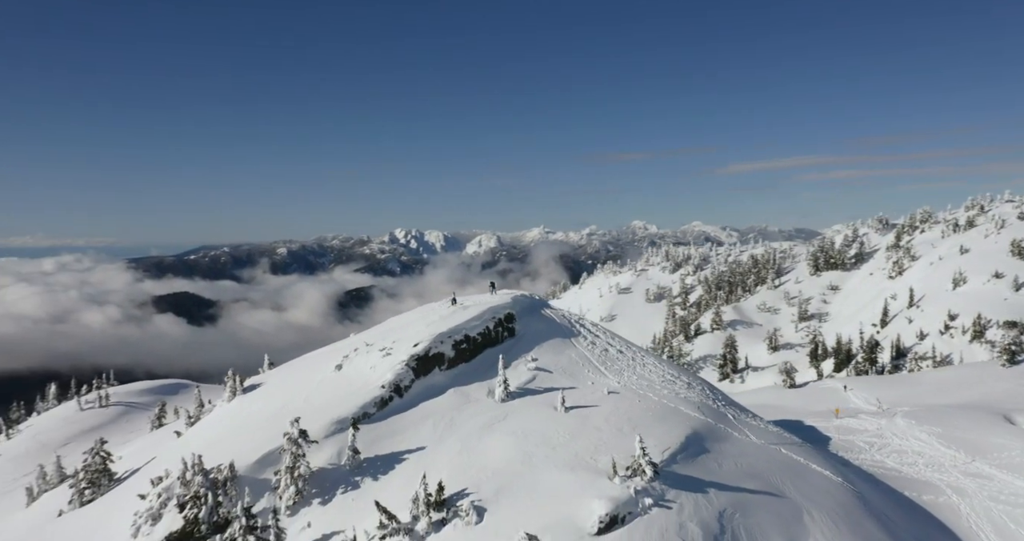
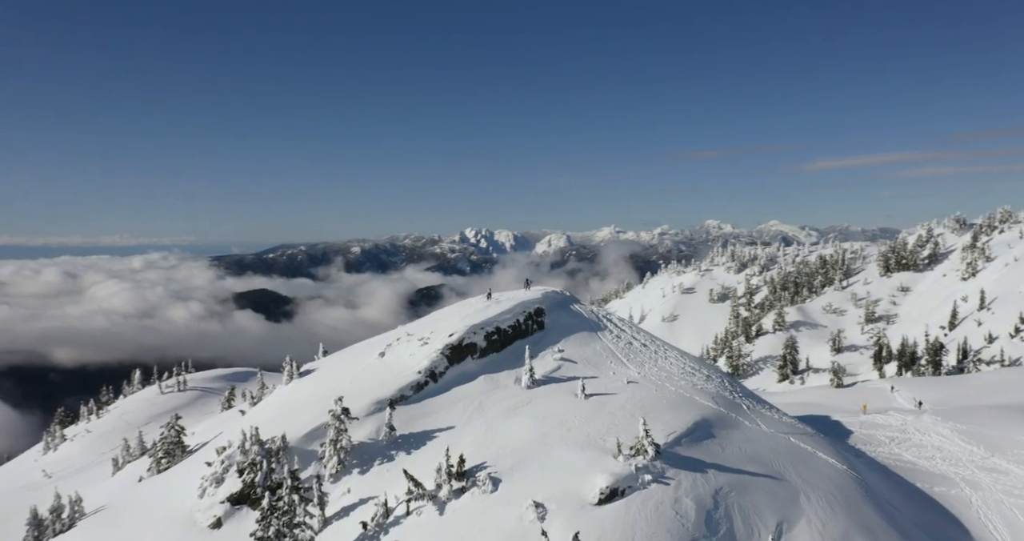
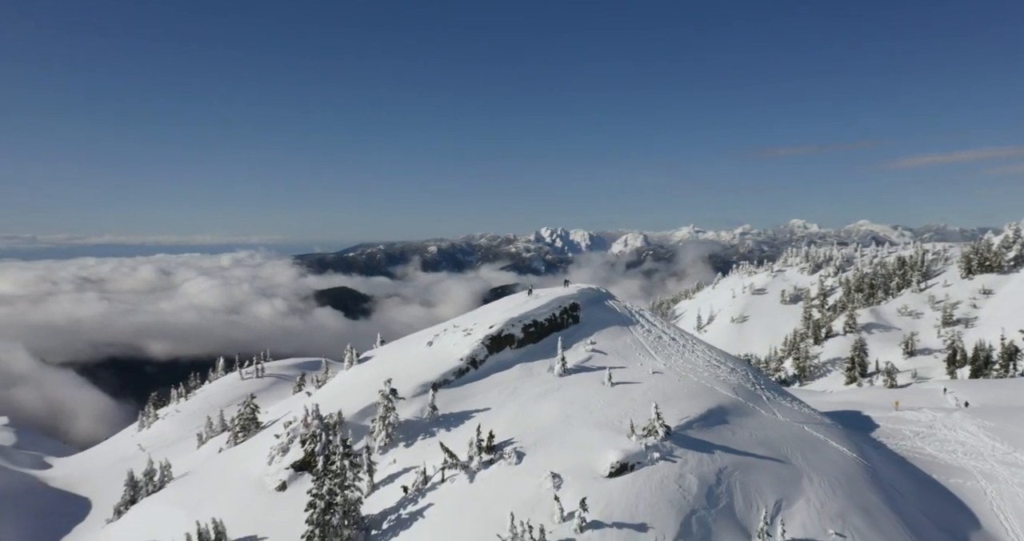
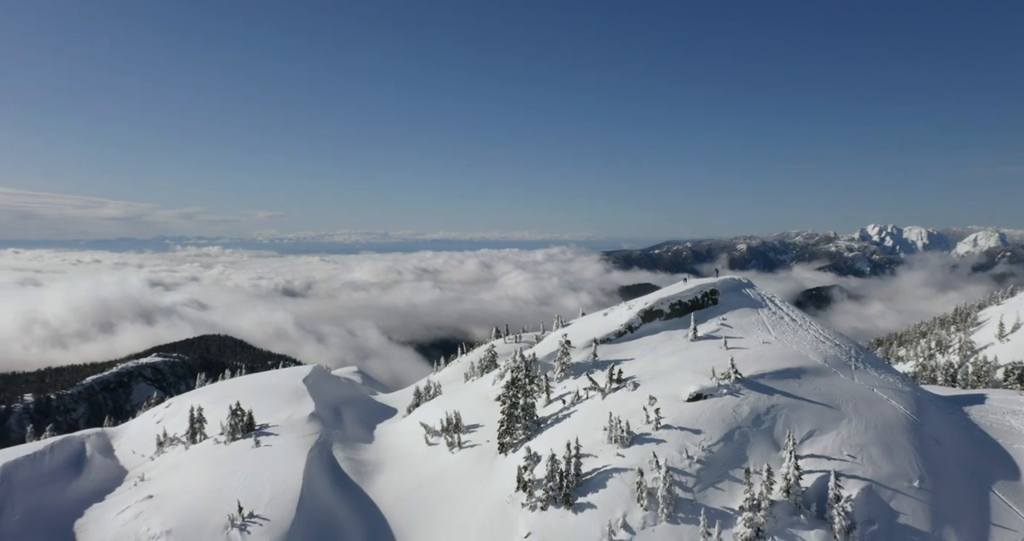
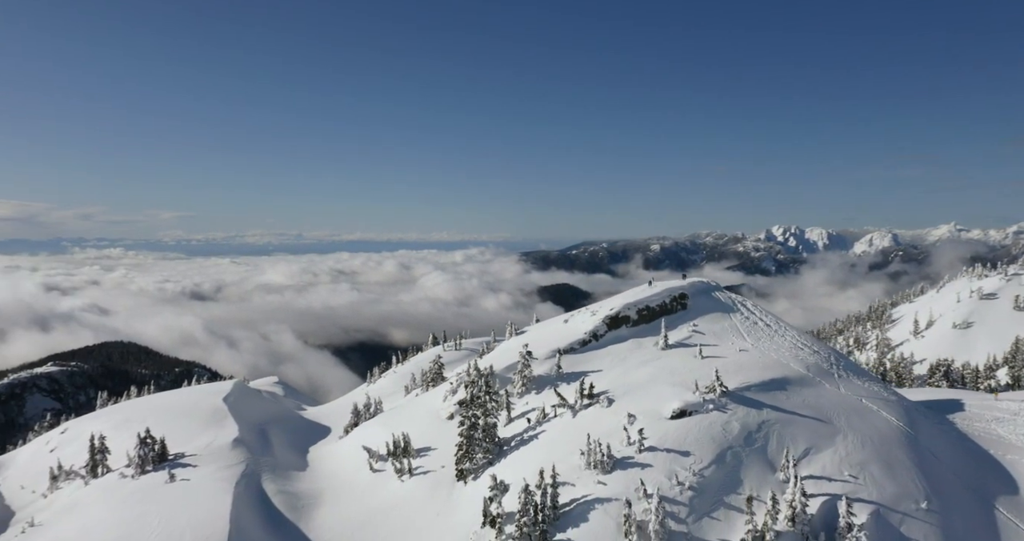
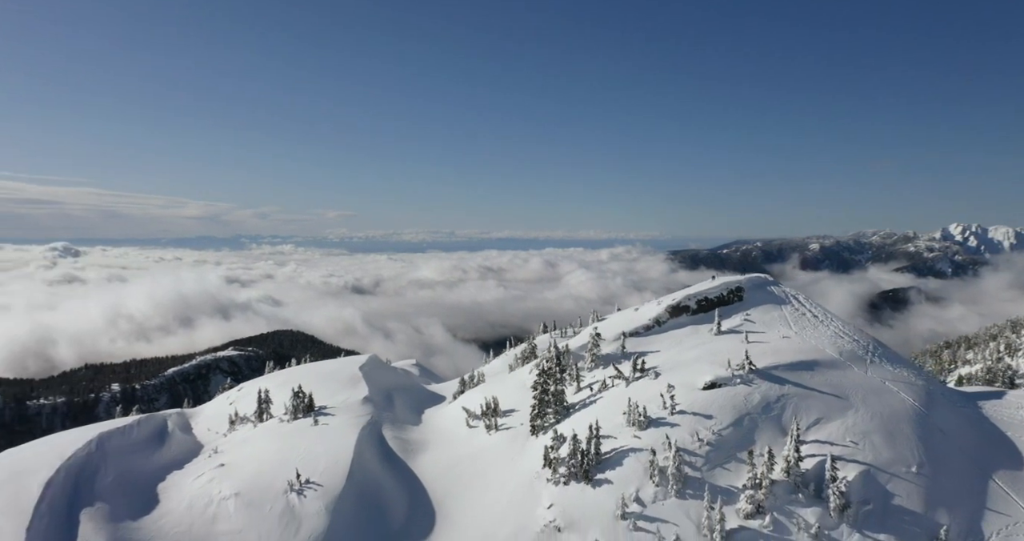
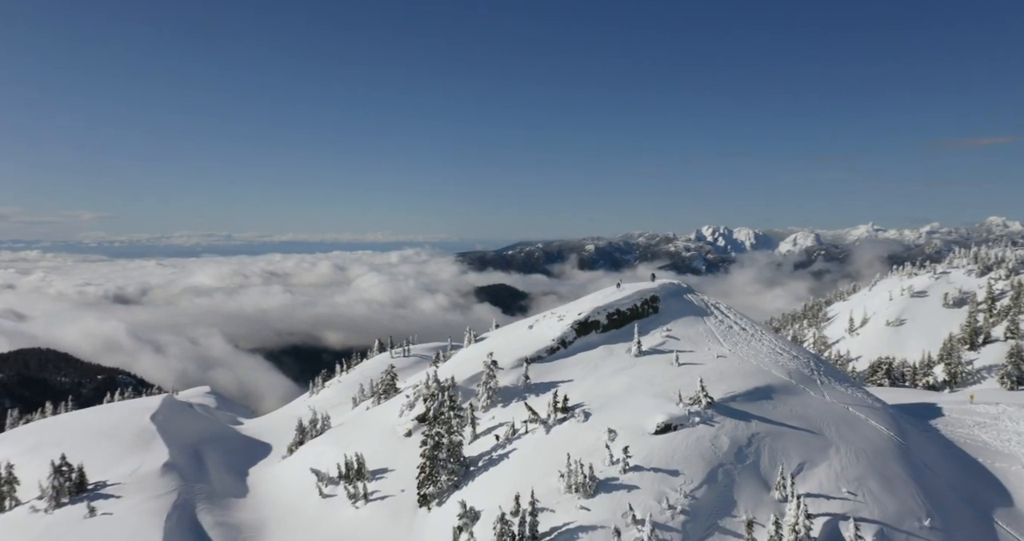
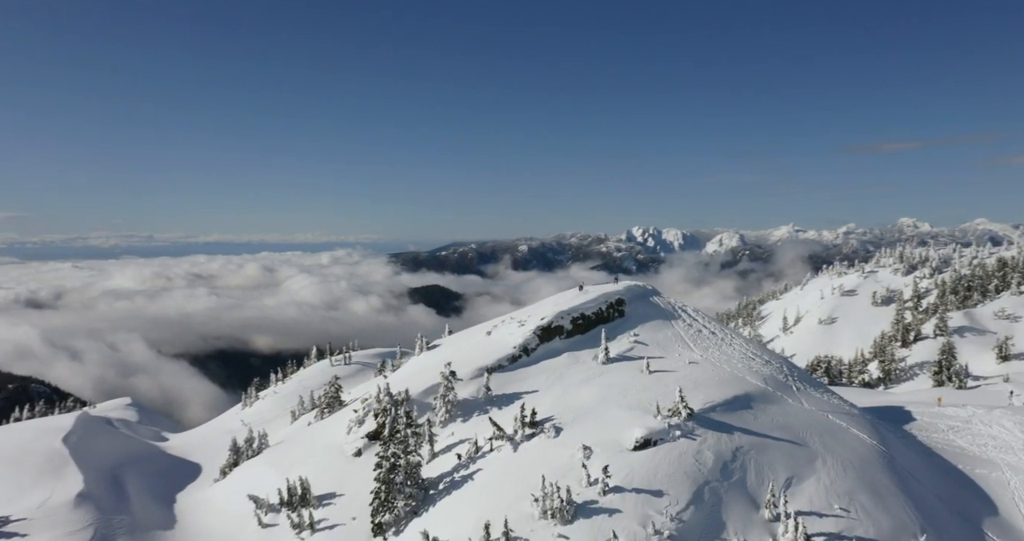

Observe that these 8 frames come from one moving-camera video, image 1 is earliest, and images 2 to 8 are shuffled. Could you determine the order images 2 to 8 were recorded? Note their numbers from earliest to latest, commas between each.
2, 3, 8, 7, 5, 4, 6
